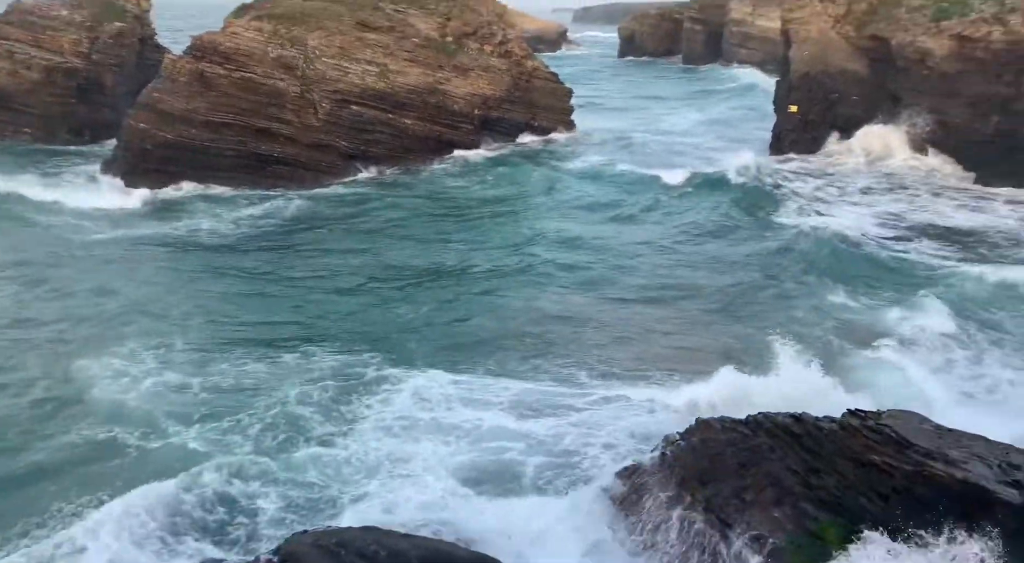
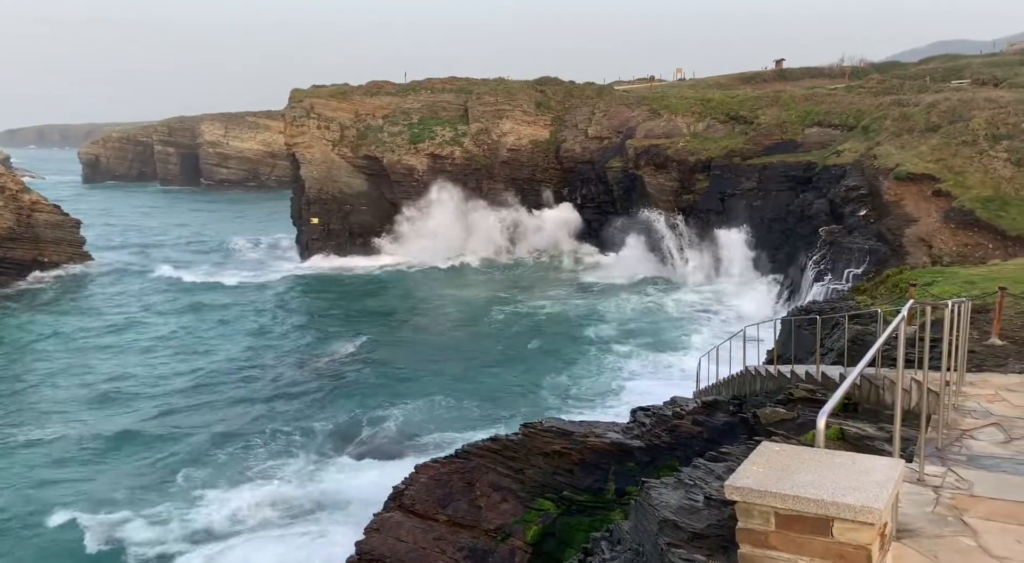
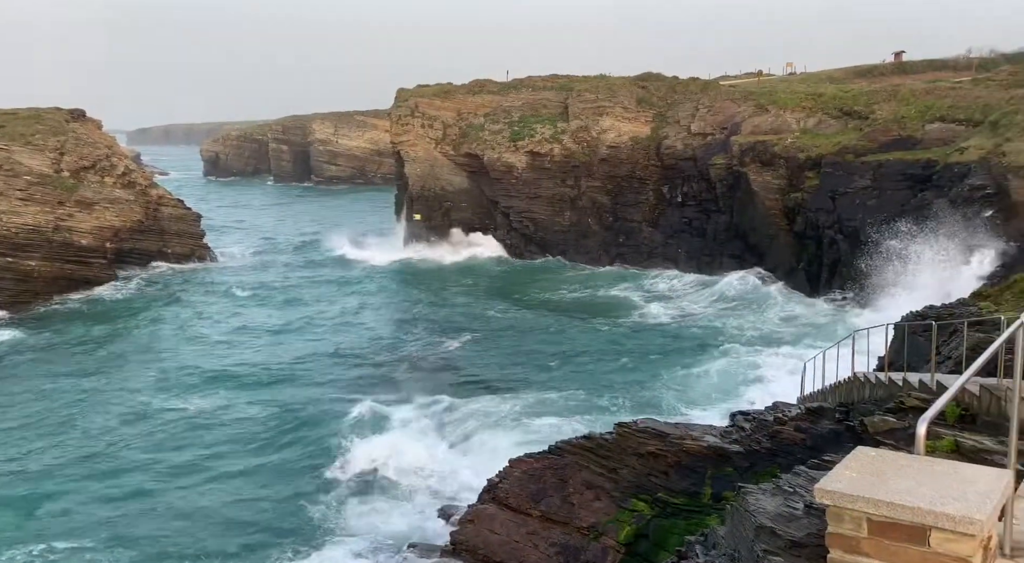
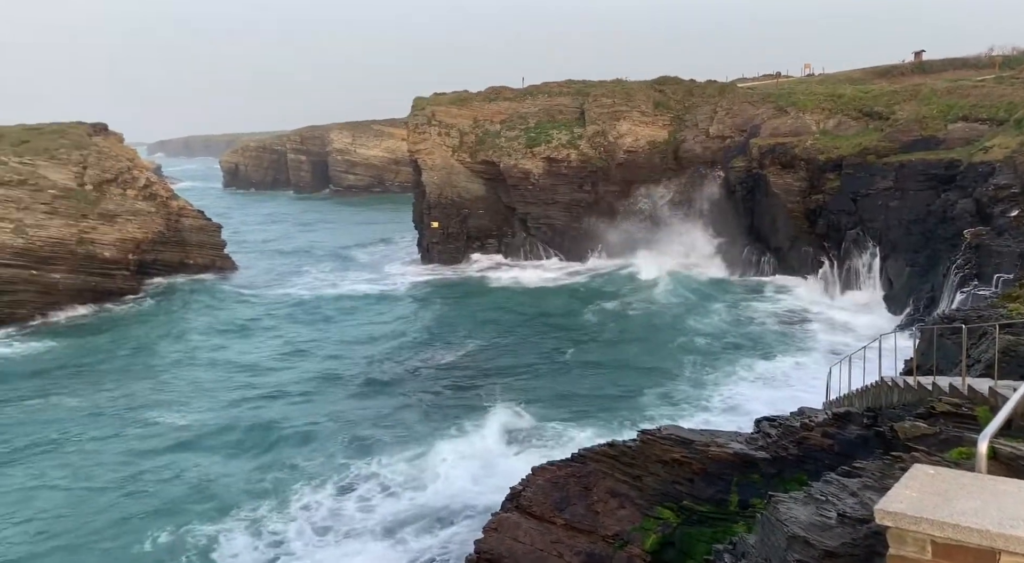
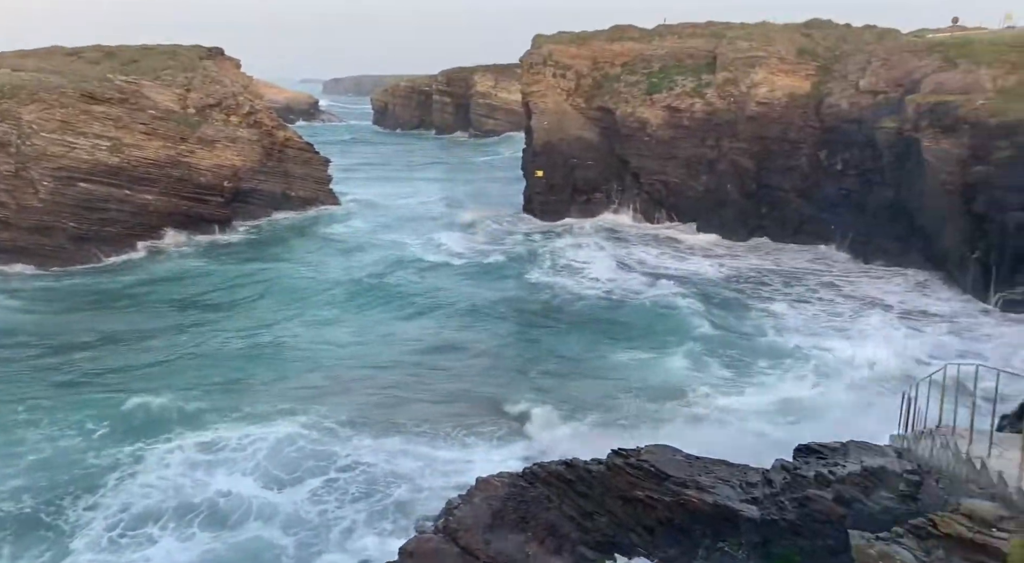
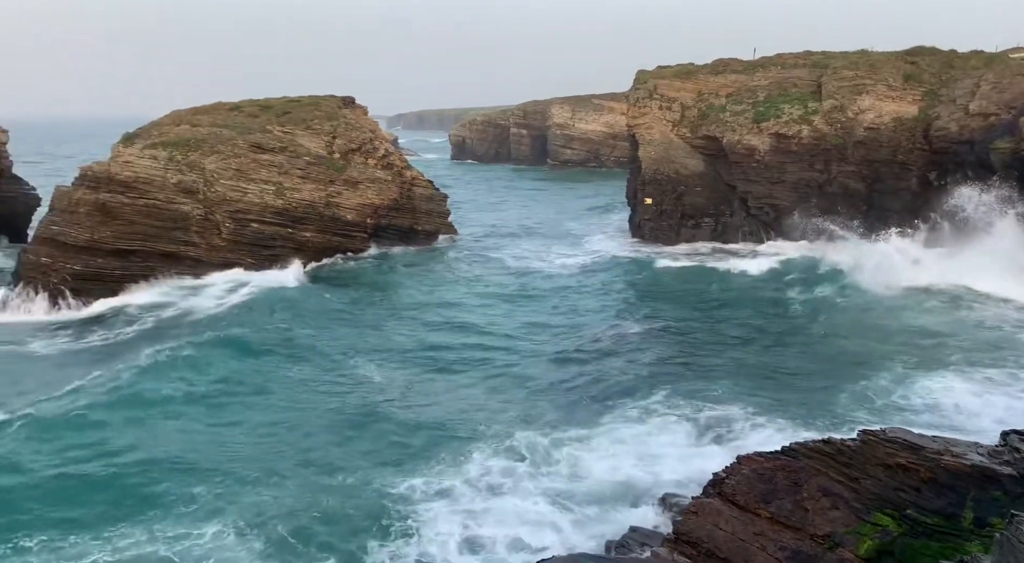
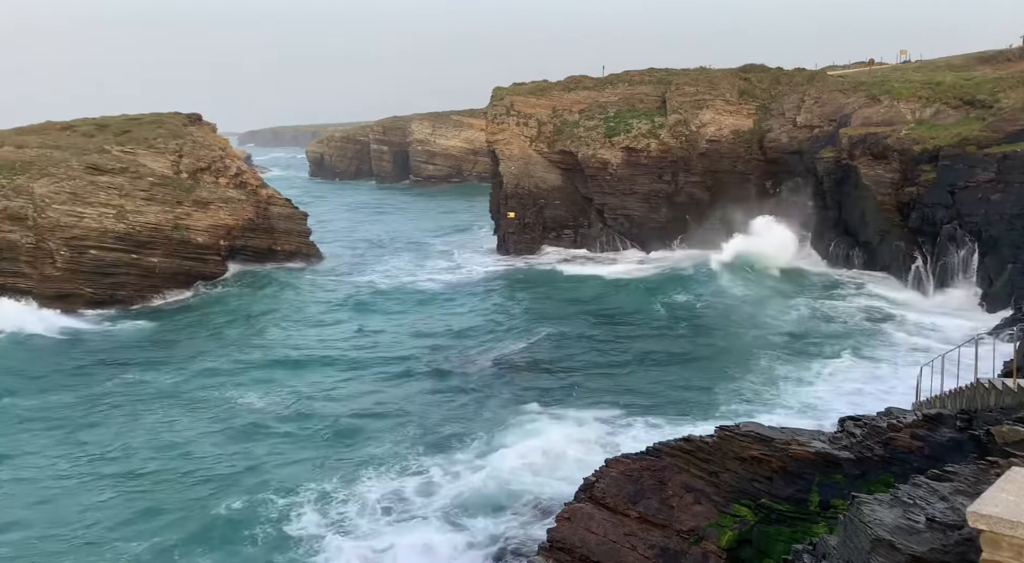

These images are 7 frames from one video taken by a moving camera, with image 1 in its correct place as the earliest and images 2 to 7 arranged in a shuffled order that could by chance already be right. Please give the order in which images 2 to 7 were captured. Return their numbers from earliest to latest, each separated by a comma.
5, 3, 2, 4, 7, 6
